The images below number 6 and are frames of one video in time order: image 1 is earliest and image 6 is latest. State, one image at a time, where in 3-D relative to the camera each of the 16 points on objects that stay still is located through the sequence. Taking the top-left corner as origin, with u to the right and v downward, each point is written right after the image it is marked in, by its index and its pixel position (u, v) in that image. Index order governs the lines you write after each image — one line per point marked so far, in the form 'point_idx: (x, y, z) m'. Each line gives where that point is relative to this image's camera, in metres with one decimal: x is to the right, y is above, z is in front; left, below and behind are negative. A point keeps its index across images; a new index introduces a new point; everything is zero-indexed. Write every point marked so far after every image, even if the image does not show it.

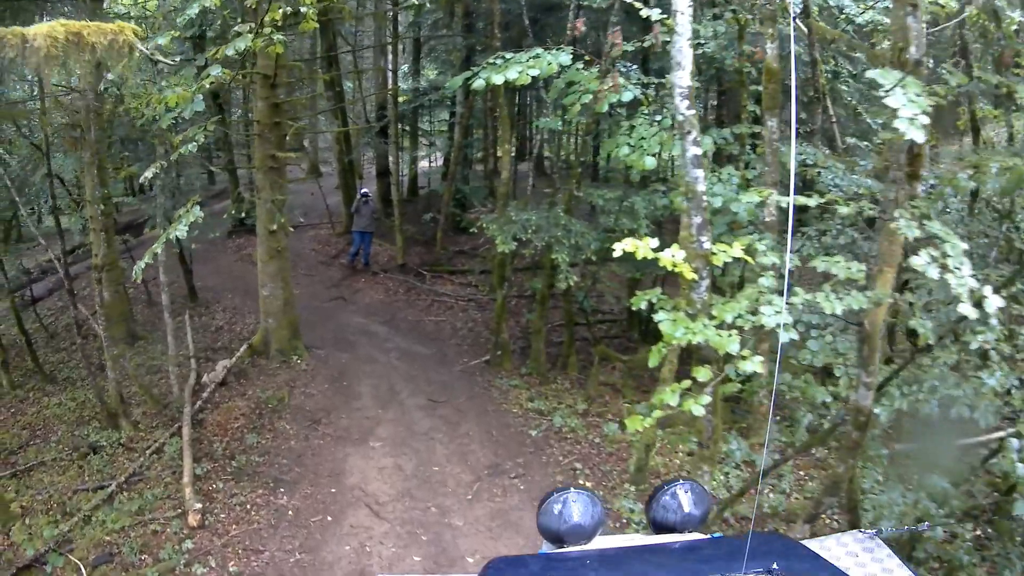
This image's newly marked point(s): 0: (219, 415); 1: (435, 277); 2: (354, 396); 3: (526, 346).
0: (-4.1, -1.8, +9.3) m
1: (-1.9, +0.3, +16.5) m
2: (-2.4, -1.6, +10.1) m
3: (+0.2, -1.1, +12.3) m
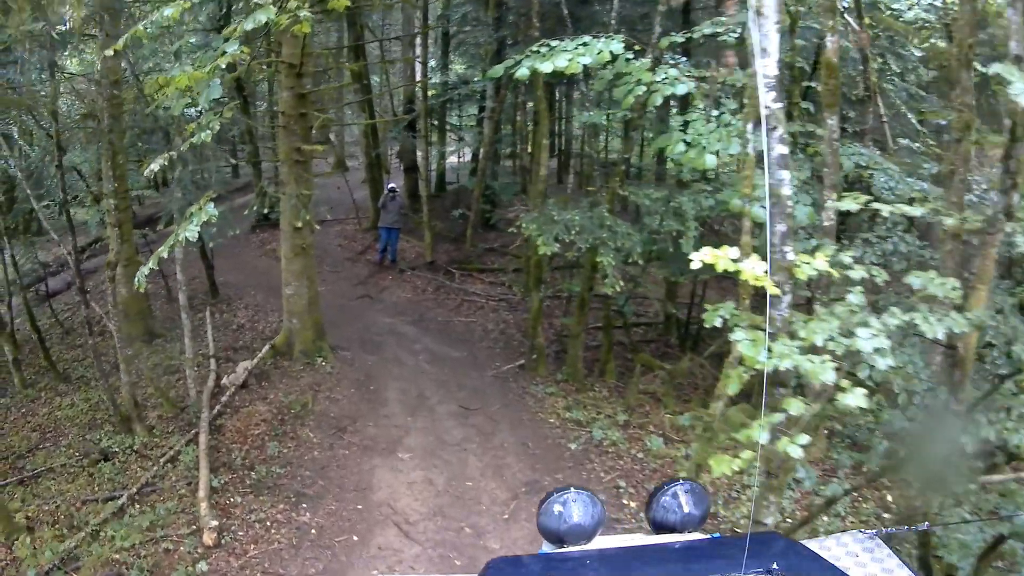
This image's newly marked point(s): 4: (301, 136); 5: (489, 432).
0: (-3.6, -1.8, +8.7) m
1: (-1.2, +0.3, +15.9) m
2: (-1.9, -1.6, +9.5) m
3: (+0.8, -1.1, +11.6) m
4: (-3.1, +2.1, +9.7) m
5: (-0.3, -2.0, +9.2) m
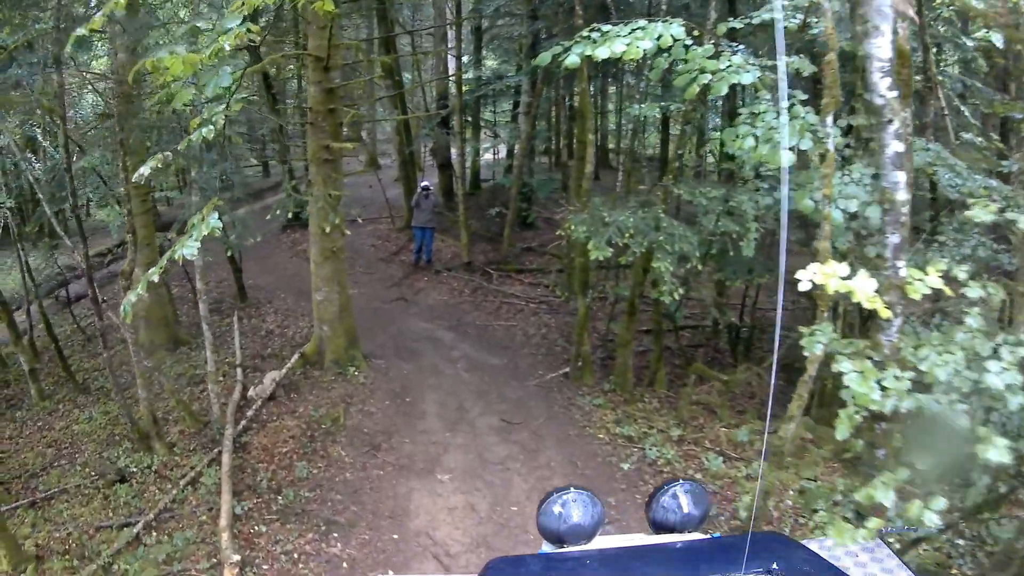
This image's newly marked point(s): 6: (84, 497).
0: (-3.0, -1.8, +8.1) m
1: (-0.3, +0.2, +15.1) m
2: (-1.3, -1.7, +8.8) m
3: (+1.5, -1.1, +10.8) m
4: (-2.5, +2.1, +9.1) m
5: (+0.3, -2.1, +8.5) m
6: (-4.6, -2.3, +7.2) m
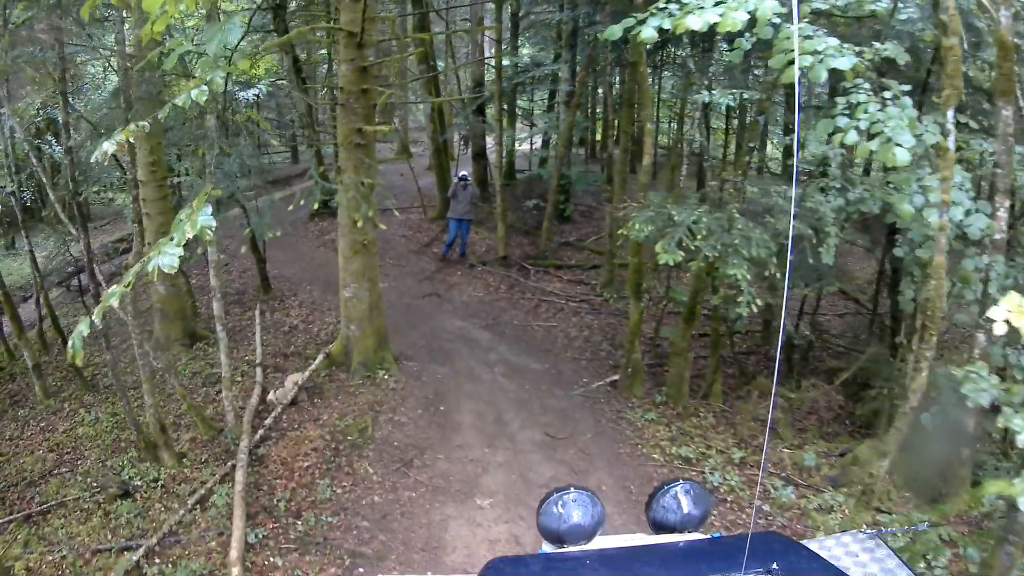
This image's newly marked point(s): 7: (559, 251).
0: (-2.5, -1.8, +7.3) m
1: (+0.6, +0.3, +14.2) m
2: (-0.7, -1.7, +7.9) m
3: (+2.2, -1.2, +9.8) m
4: (-1.8, +2.1, +8.2) m
5: (+0.8, -2.1, +7.5) m
6: (-4.2, -2.2, +6.4) m
7: (+1.1, +0.9, +15.9) m
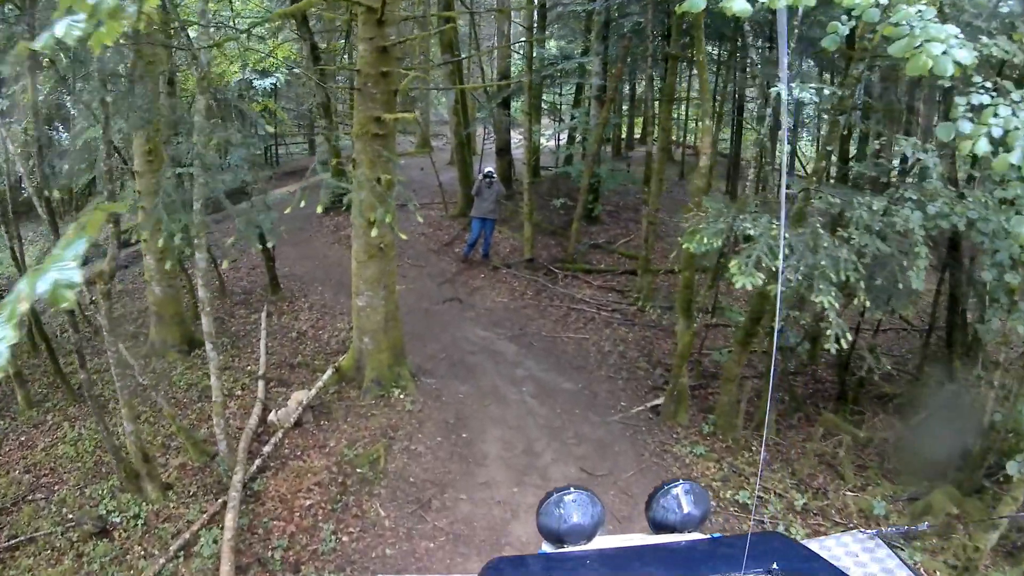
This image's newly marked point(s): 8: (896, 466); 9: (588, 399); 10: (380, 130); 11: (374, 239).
0: (-2.2, -1.9, +6.4) m
1: (+1.1, +0.2, +13.2) m
2: (-0.4, -1.8, +7.0) m
3: (+2.6, -1.4, +8.8) m
4: (-1.4, +2.0, +7.2) m
5: (+1.1, -2.3, +6.6) m
6: (-3.9, -2.2, +5.6) m
7: (+1.7, +0.8, +14.8) m
8: (+4.7, -2.2, +8.1) m
9: (+1.0, -1.4, +8.5) m
10: (-1.5, +1.8, +7.2) m
11: (-1.6, +0.6, +7.6) m
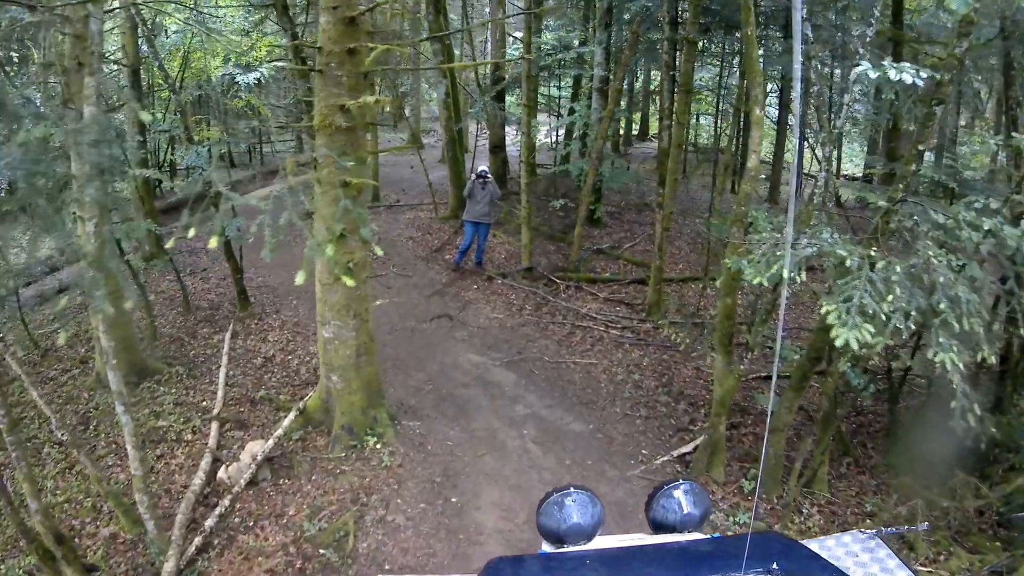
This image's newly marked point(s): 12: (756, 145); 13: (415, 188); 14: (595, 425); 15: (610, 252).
0: (-2.2, -2.2, +5.0) m
1: (+1.0, -0.1, +11.9) m
2: (-0.4, -2.1, +5.6) m
3: (+2.5, -1.6, +7.5) m
4: (-1.4, +1.7, +5.9) m
5: (+1.1, -2.5, +5.2) m
6: (-3.9, -2.5, +4.2) m
7: (+1.6, +0.5, +13.5) m
8: (+4.7, -2.4, +6.8) m
9: (+1.0, -1.7, +7.2) m
10: (-1.5, +1.5, +5.9) m
11: (-1.6, +0.3, +6.2) m
12: (+2.1, +1.2, +5.5) m
13: (-2.8, +2.8, +18.6) m
14: (+0.9, -1.6, +7.5) m
15: (+2.1, +0.7, +13.8) m
